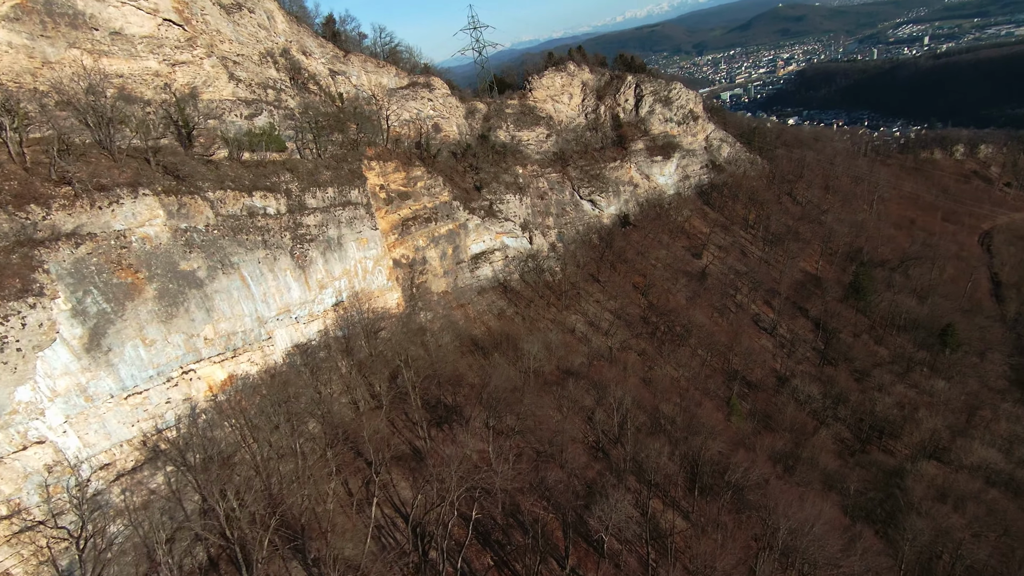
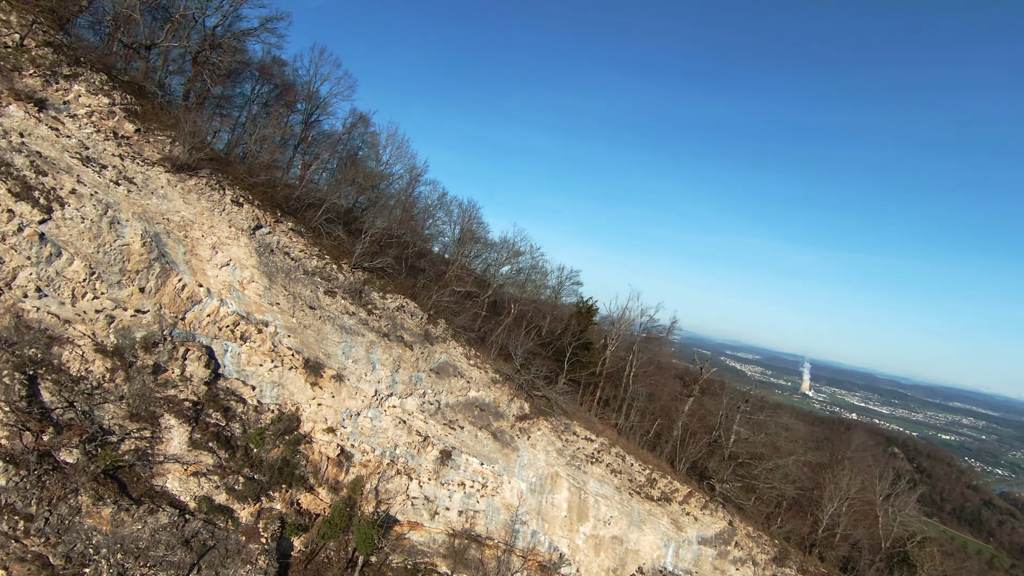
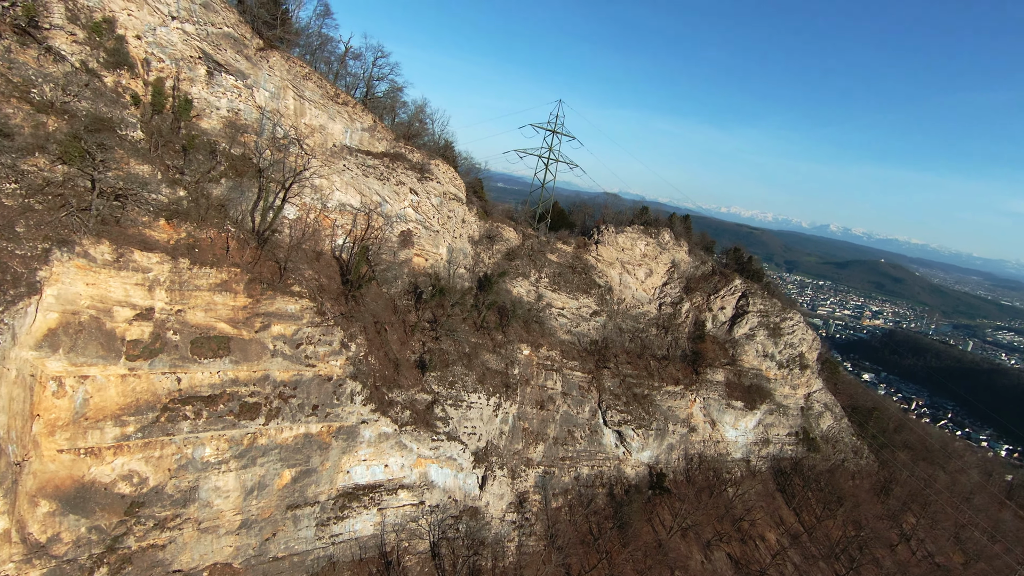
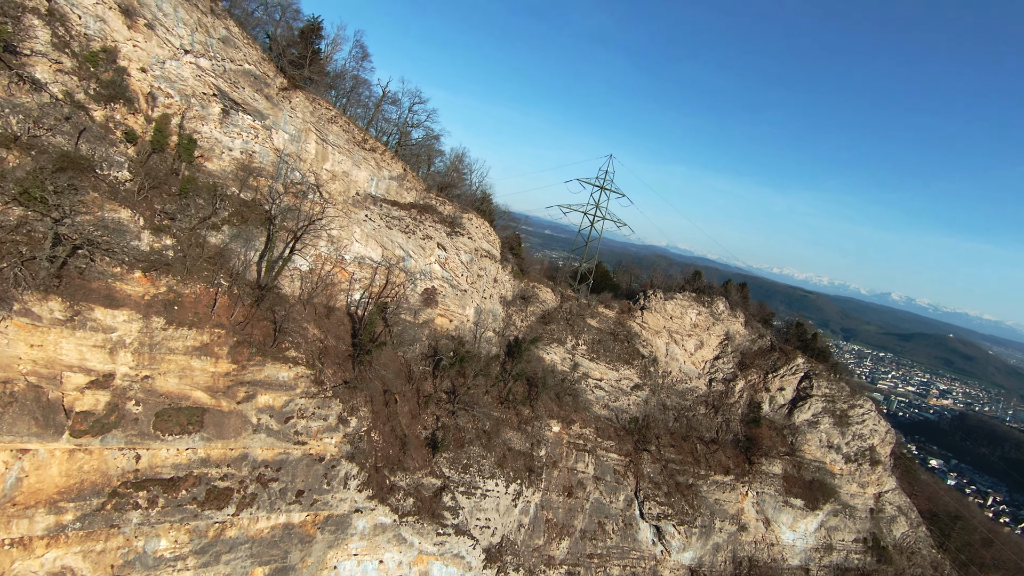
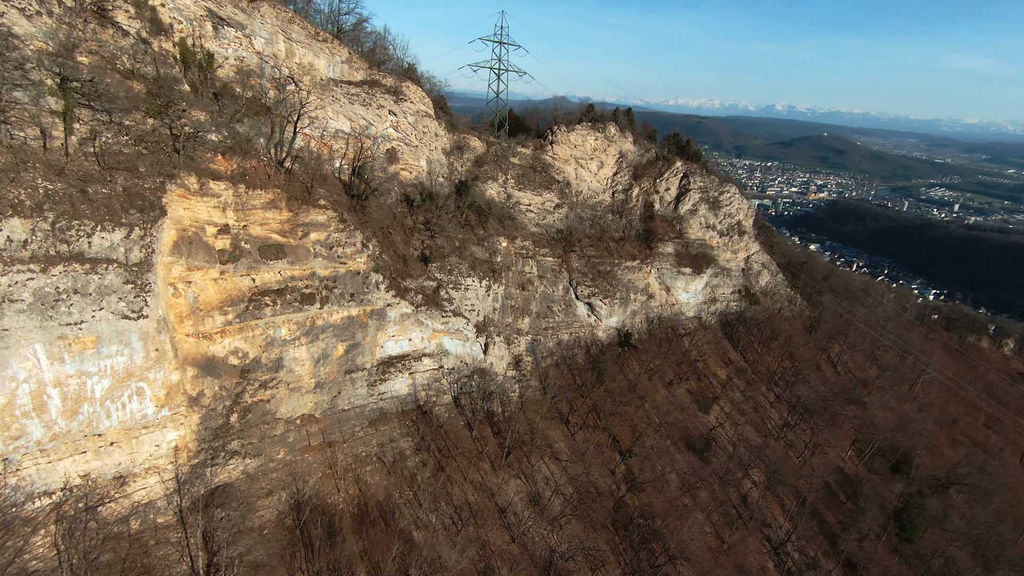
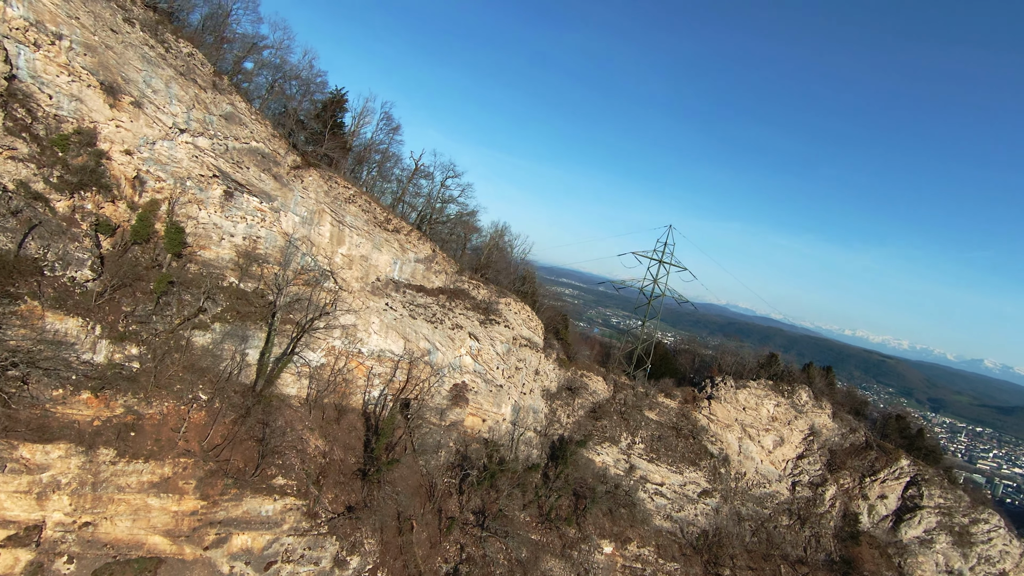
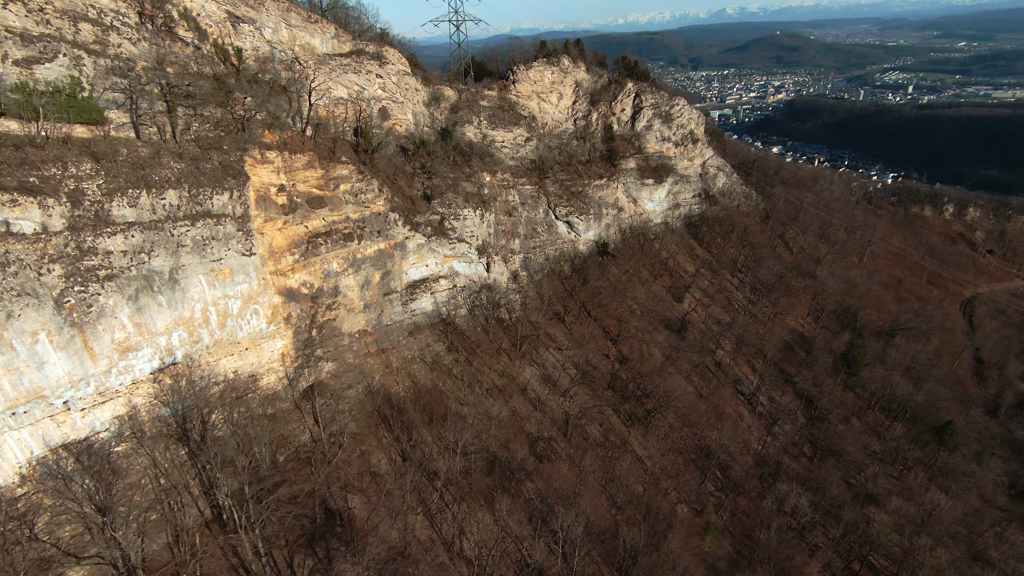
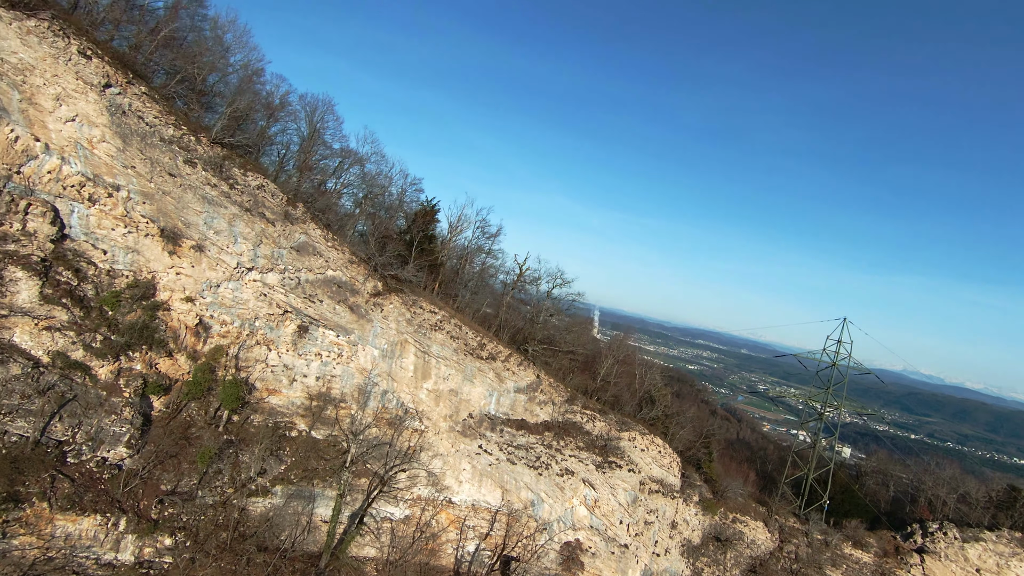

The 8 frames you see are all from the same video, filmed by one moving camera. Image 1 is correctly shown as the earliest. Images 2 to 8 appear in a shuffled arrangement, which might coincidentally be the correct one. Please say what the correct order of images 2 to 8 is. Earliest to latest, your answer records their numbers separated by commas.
7, 5, 3, 4, 6, 8, 2
